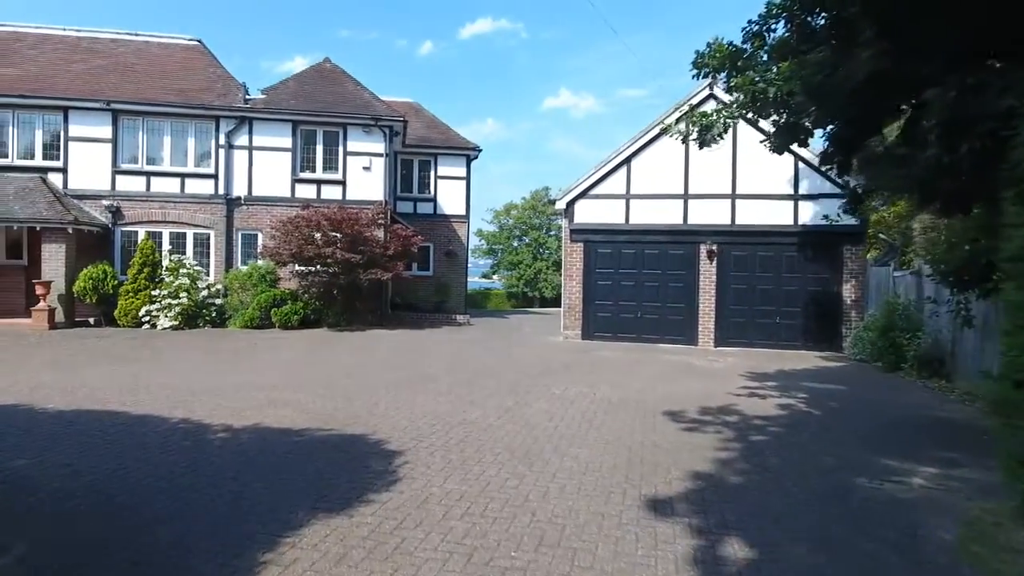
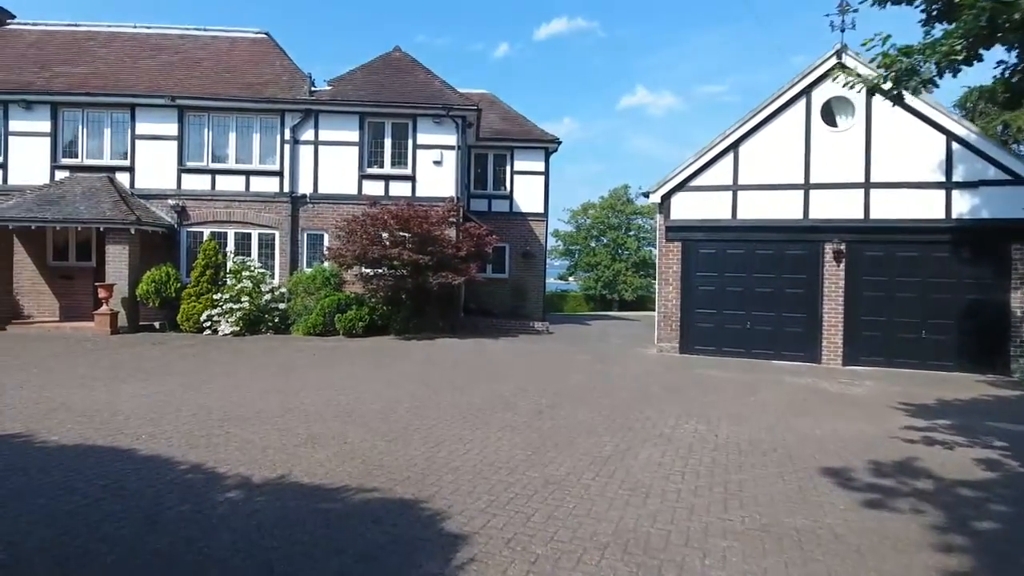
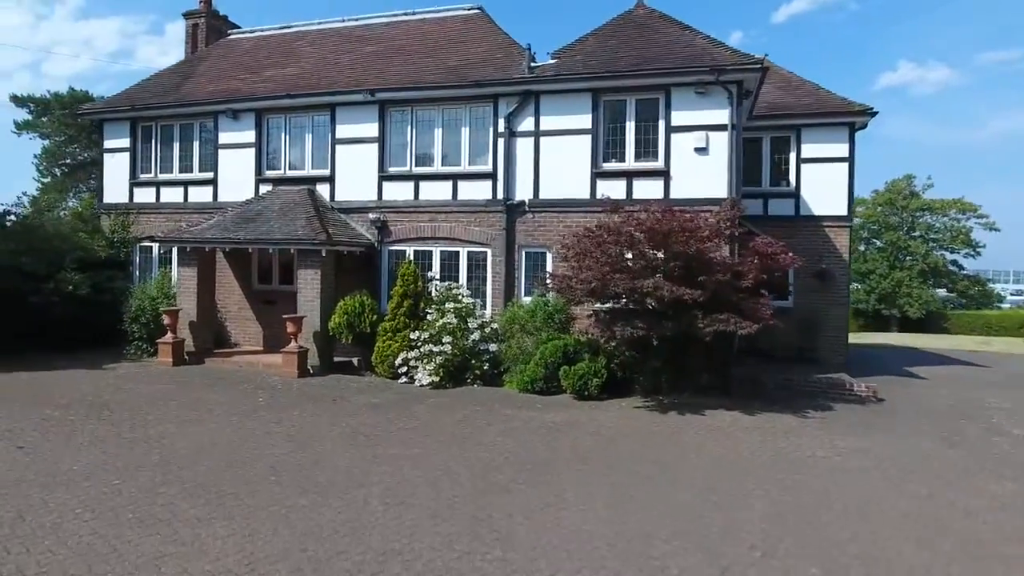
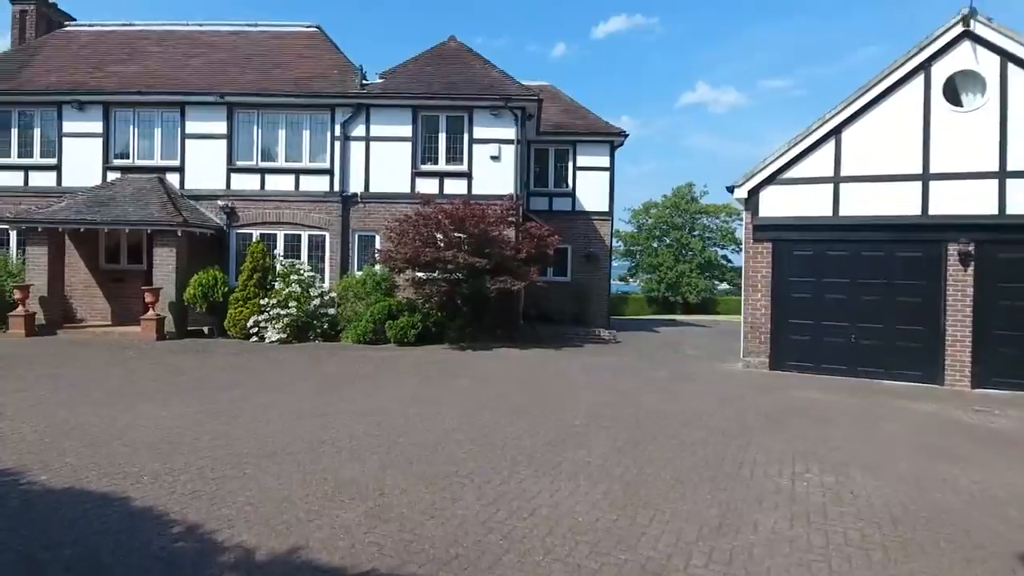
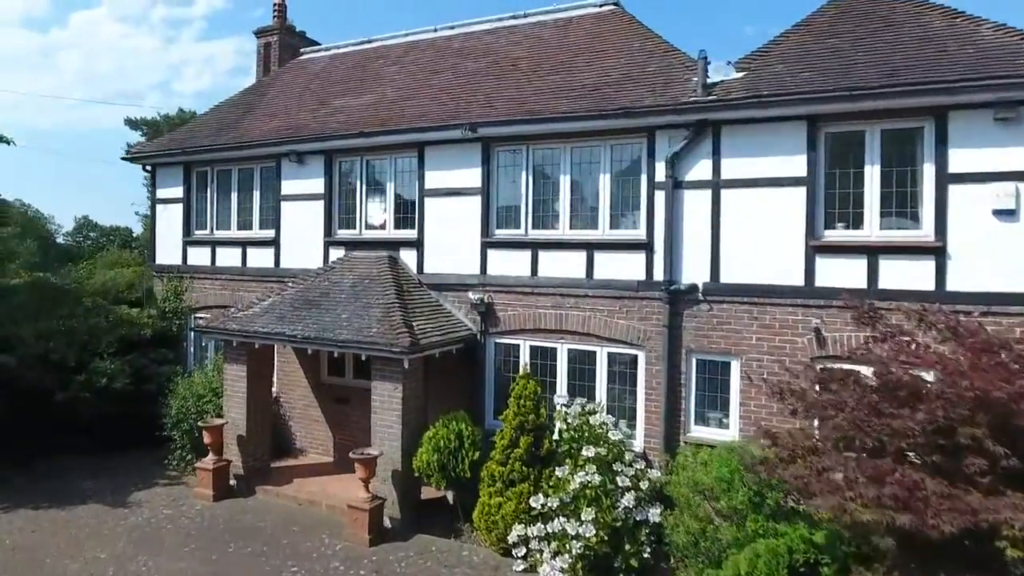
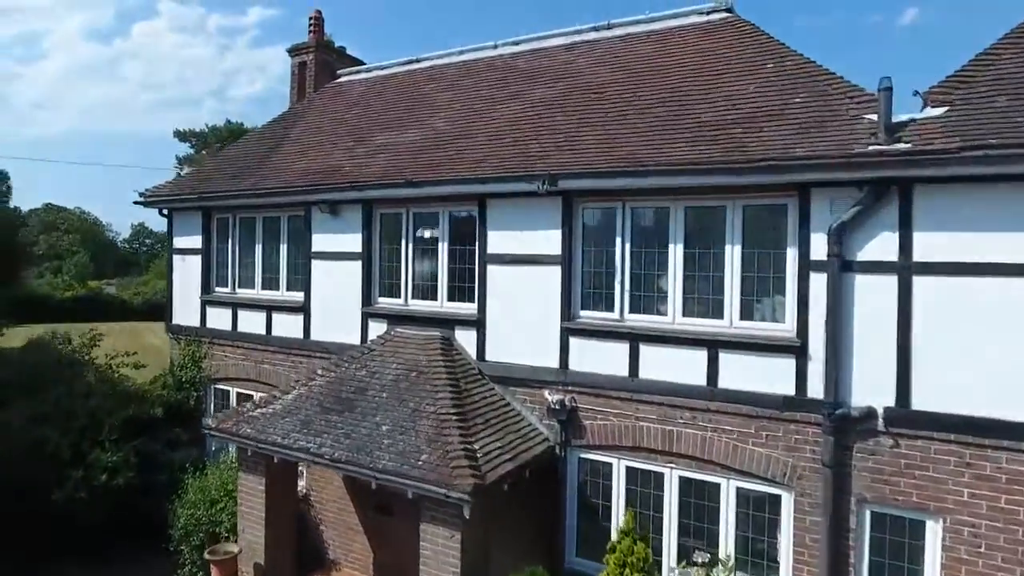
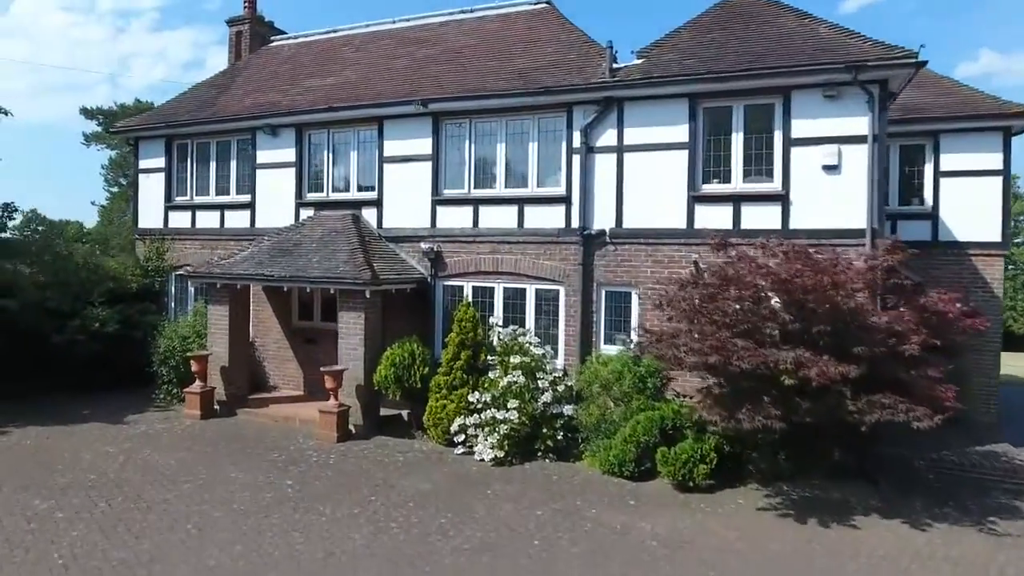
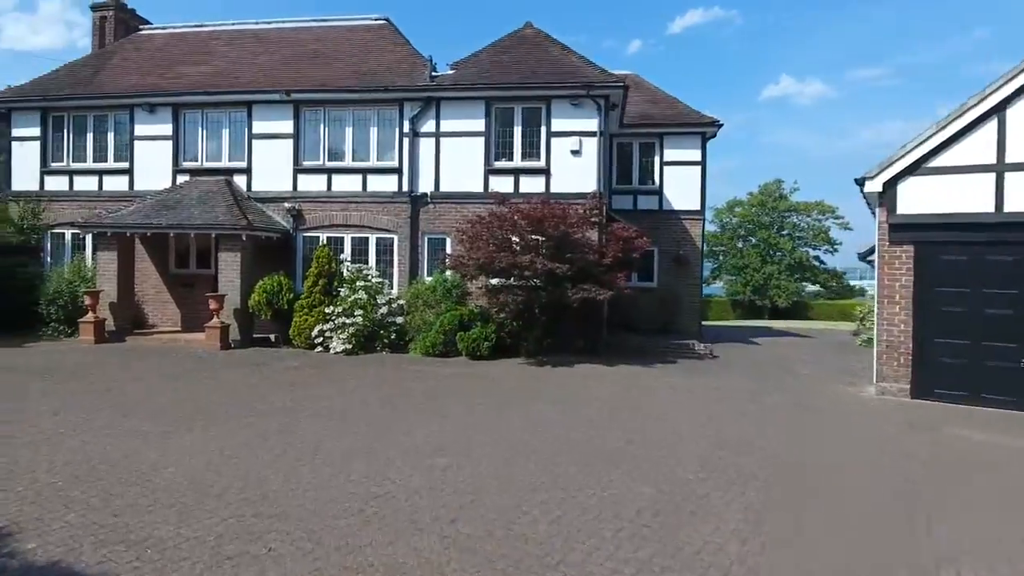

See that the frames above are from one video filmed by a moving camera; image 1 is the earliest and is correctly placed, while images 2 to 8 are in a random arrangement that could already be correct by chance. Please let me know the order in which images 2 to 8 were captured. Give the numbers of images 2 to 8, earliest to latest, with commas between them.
2, 4, 8, 3, 7, 5, 6
